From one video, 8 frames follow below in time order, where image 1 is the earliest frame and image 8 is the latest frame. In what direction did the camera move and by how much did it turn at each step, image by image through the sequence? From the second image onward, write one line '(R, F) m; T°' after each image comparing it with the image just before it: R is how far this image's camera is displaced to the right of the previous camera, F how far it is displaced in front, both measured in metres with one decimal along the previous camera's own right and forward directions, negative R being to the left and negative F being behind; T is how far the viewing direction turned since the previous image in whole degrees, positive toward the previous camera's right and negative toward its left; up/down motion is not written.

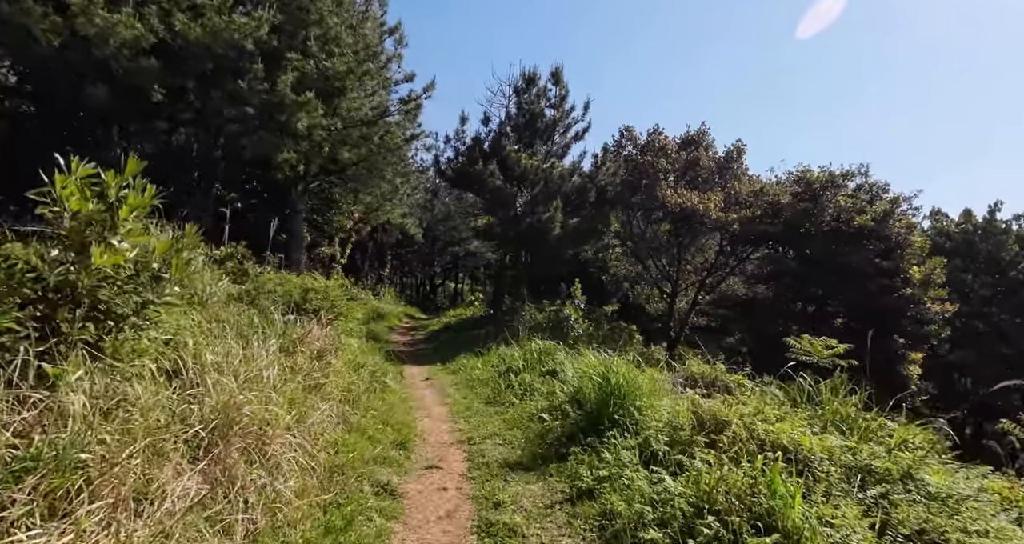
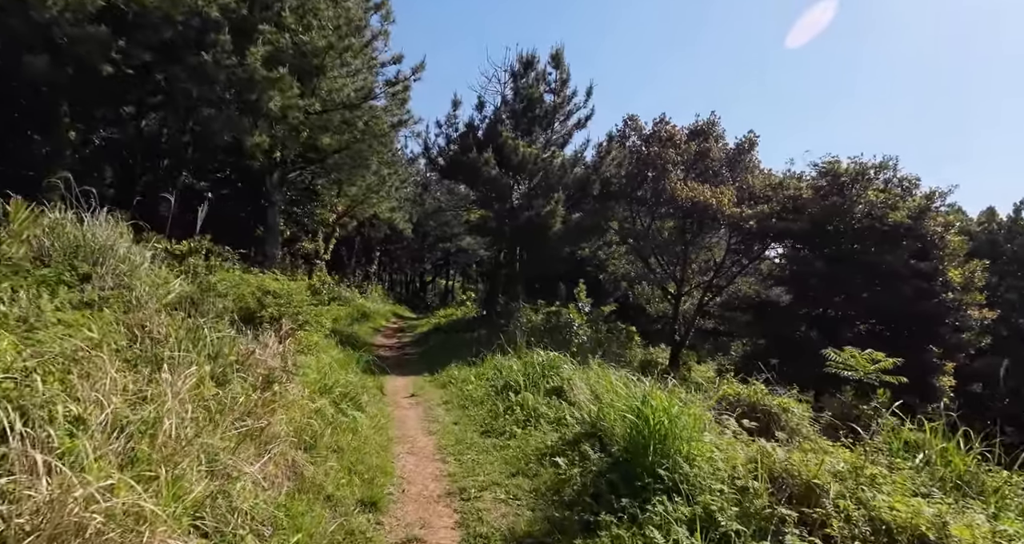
(-0.1, +1.1) m; +1°
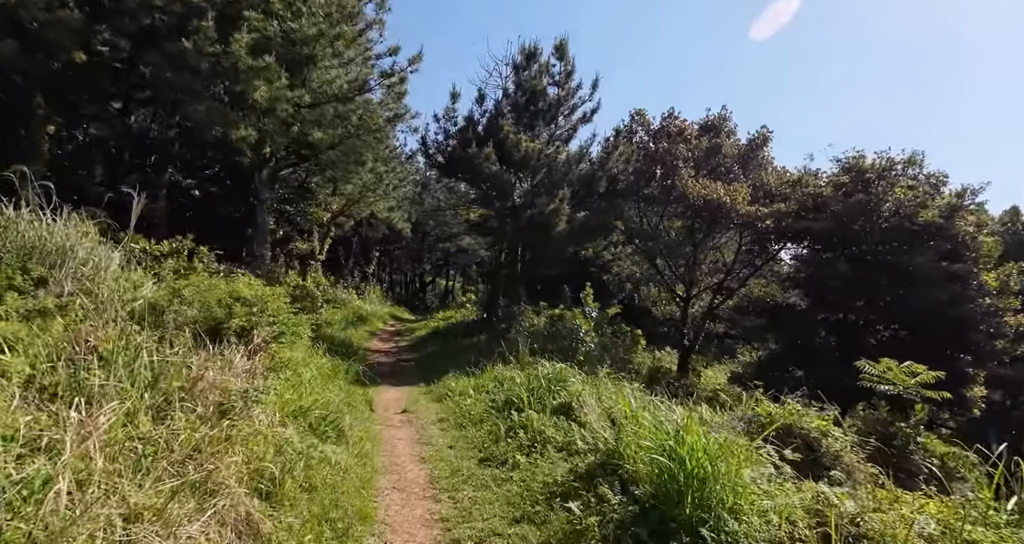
(0.0, +0.7) m; 0°
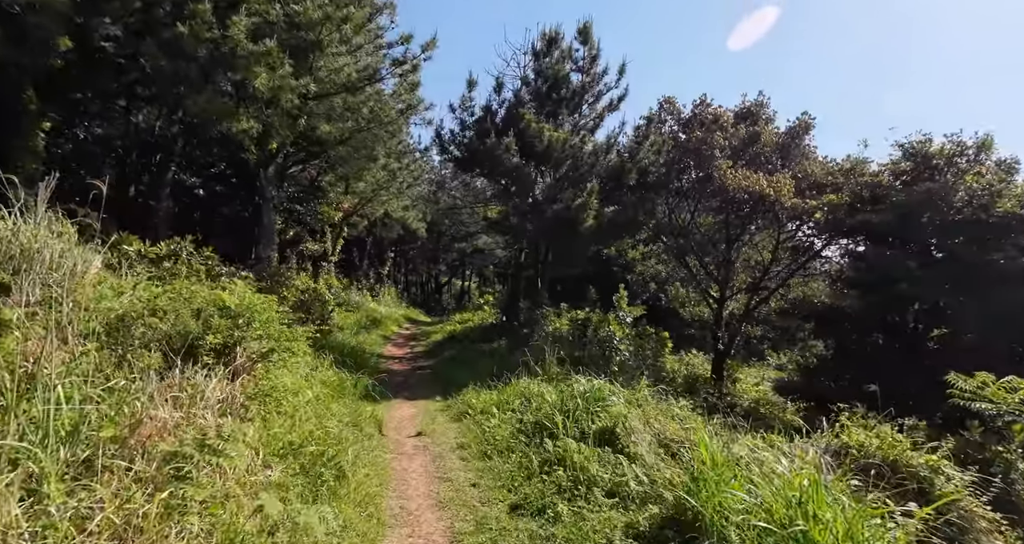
(-0.2, +0.9) m; -2°
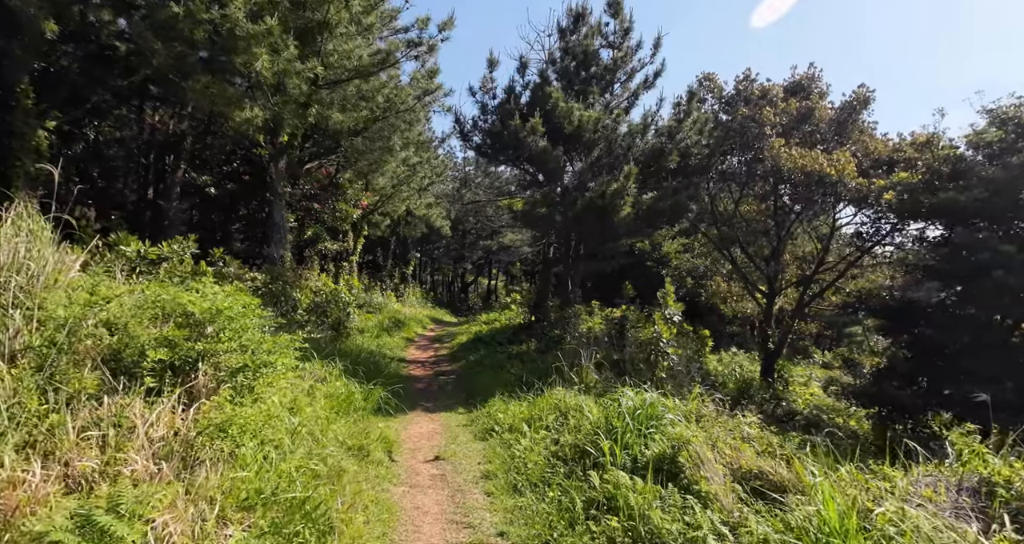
(0.0, +0.9) m; -3°
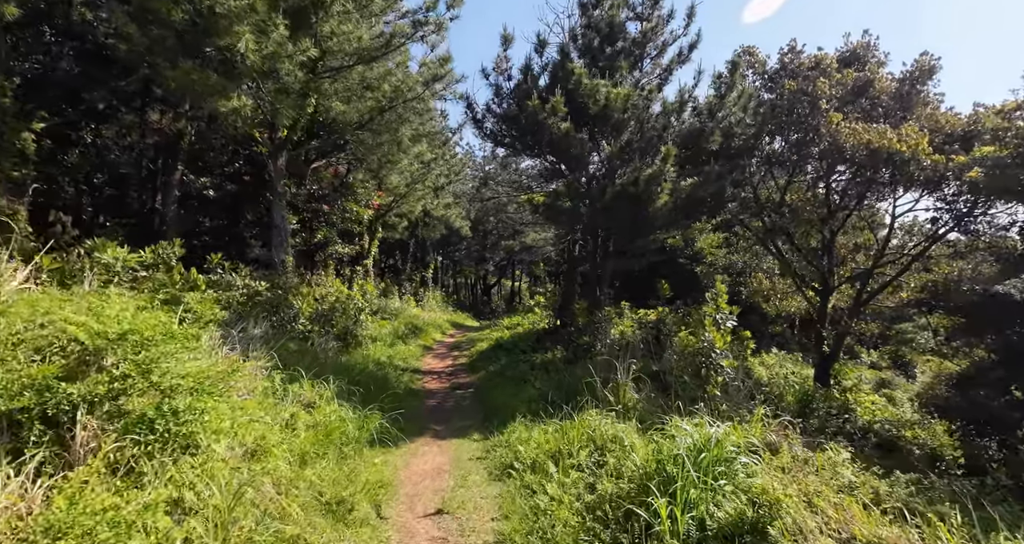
(0.0, +1.0) m; -3°
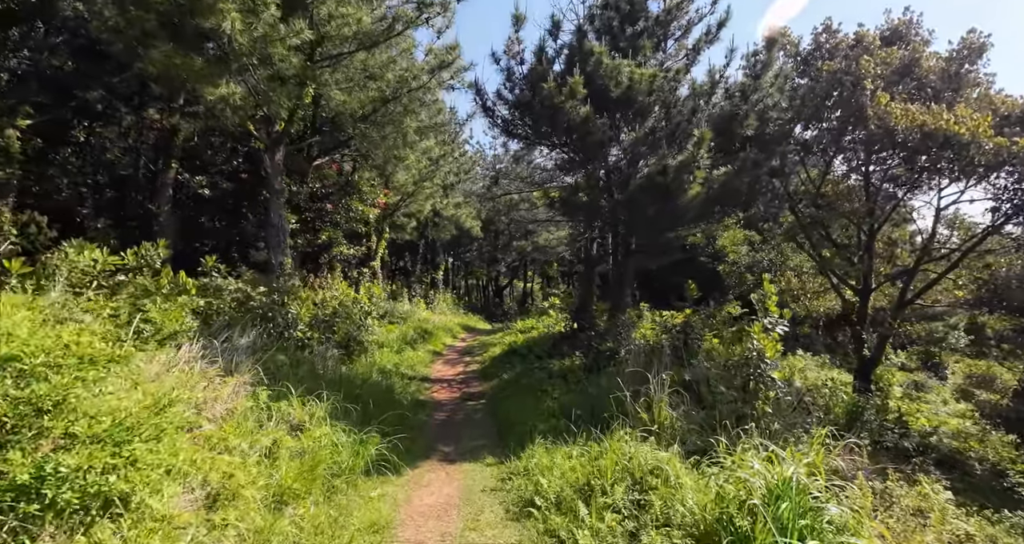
(-0.1, +0.7) m; -1°
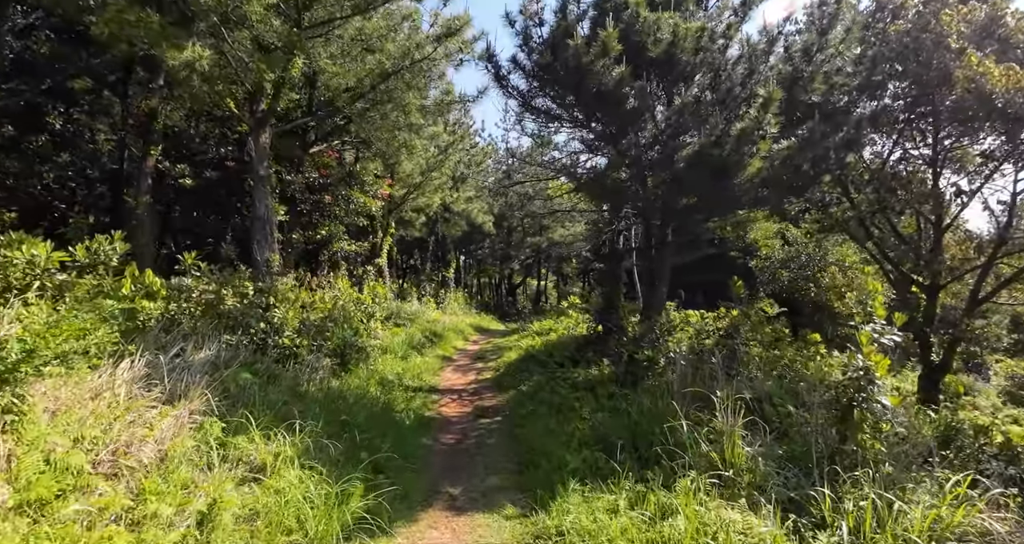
(-0.1, +1.2) m; -1°
